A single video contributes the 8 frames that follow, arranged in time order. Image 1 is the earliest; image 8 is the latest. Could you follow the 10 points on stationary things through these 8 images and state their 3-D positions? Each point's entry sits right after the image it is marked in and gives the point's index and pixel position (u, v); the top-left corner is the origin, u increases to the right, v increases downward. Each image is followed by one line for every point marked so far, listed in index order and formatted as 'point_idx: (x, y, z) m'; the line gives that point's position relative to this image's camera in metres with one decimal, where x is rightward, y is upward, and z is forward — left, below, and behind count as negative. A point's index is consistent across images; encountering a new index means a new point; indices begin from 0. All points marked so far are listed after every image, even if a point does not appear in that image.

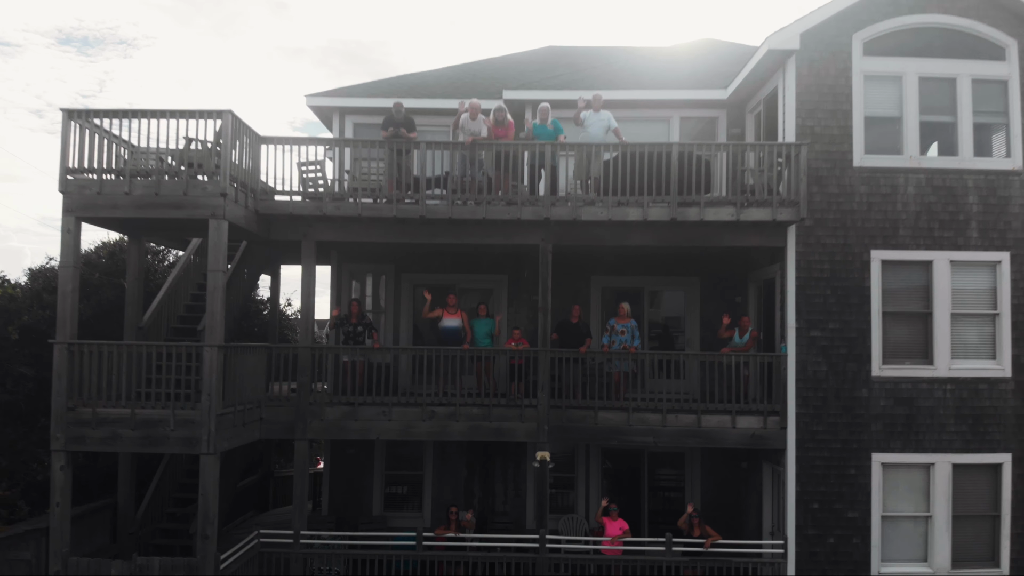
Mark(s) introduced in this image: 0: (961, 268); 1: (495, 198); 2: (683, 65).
0: (+5.1, +0.2, +9.7) m
1: (-0.2, +1.0, +9.5) m
2: (+2.7, +3.3, +13.5) m
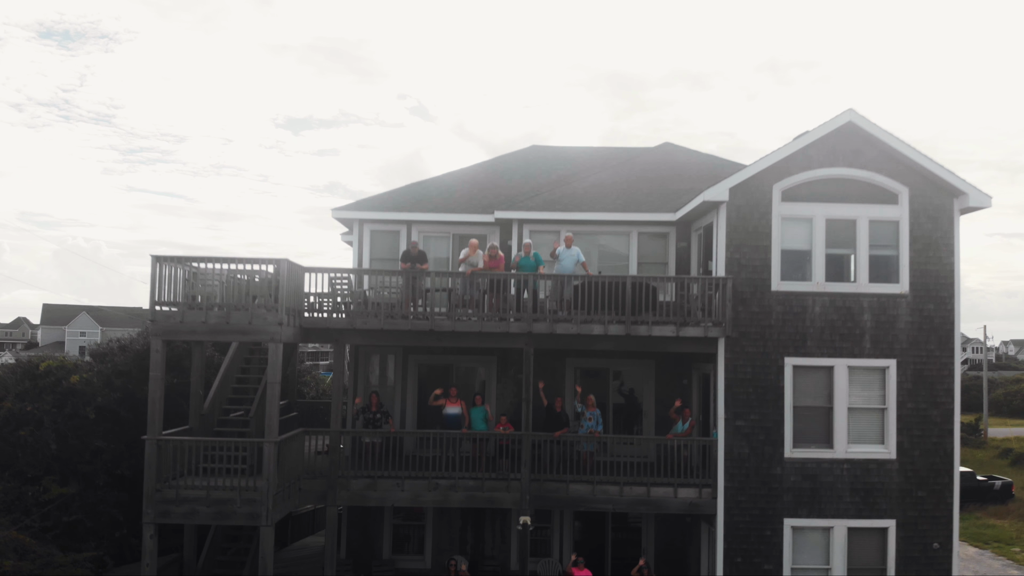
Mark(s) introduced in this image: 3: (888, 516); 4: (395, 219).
0: (+4.9, -1.2, +12.2) m
1: (-0.3, -0.4, +11.9) m
2: (+2.5, +1.9, +16.0) m
3: (+5.3, -3.2, +12.1) m
4: (-2.0, +1.1, +14.6) m
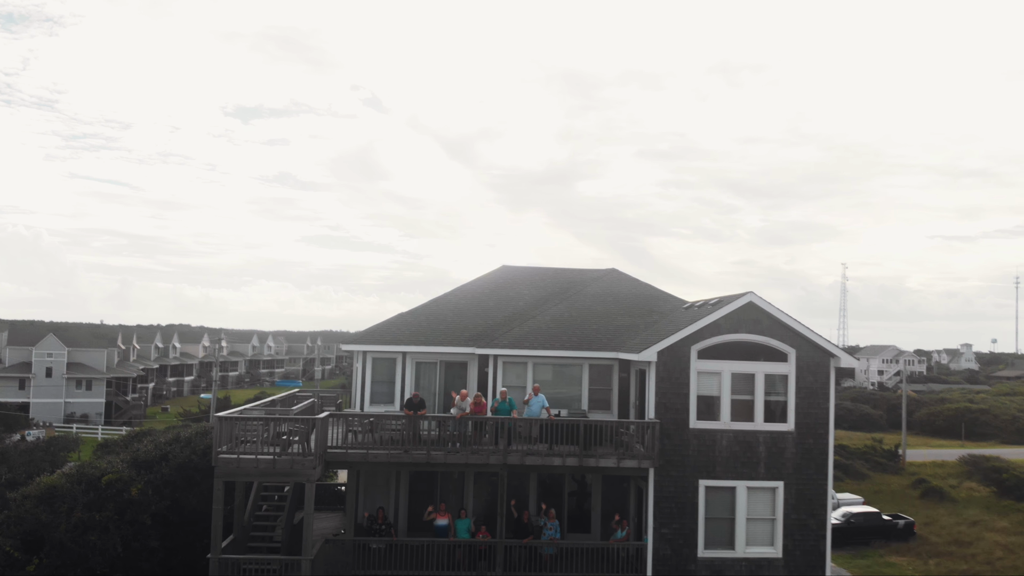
0: (+4.5, -3.7, +15.9) m
1: (-0.7, -2.9, +15.3) m
2: (+1.9, -0.6, +19.5) m
3: (+4.8, -5.7, +15.8) m
4: (-2.5, -1.3, +17.9) m
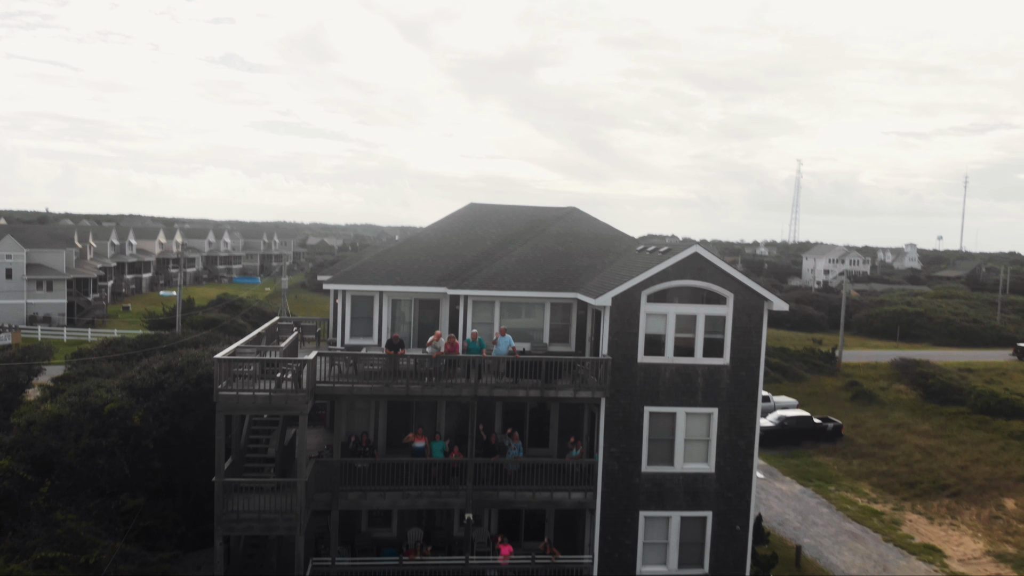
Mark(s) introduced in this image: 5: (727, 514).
0: (+3.8, -2.7, +18.1) m
1: (-1.3, -1.9, +17.1) m
2: (+1.1, +0.9, +21.2) m
3: (+4.1, -4.7, +18.3) m
4: (-3.2, 0.0, +19.4) m
5: (+4.6, -4.8, +18.4) m
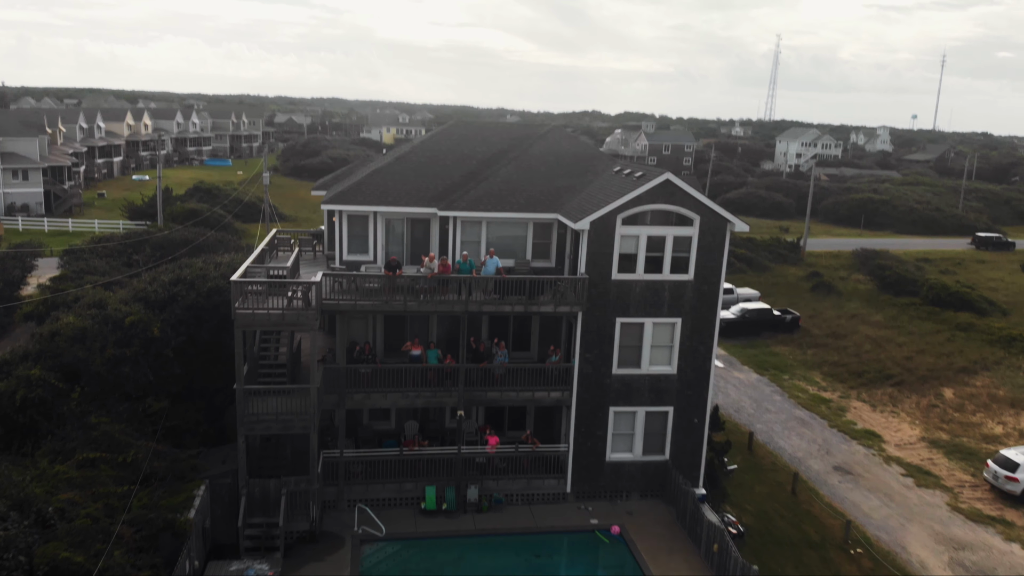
0: (+3.5, -0.9, +20.2) m
1: (-1.7, -0.2, +19.0) m
2: (+0.7, +3.1, +22.7) m
3: (+3.8, -2.8, +20.7) m
4: (-3.6, +1.9, +20.9) m
5: (+4.2, -3.0, +20.8) m
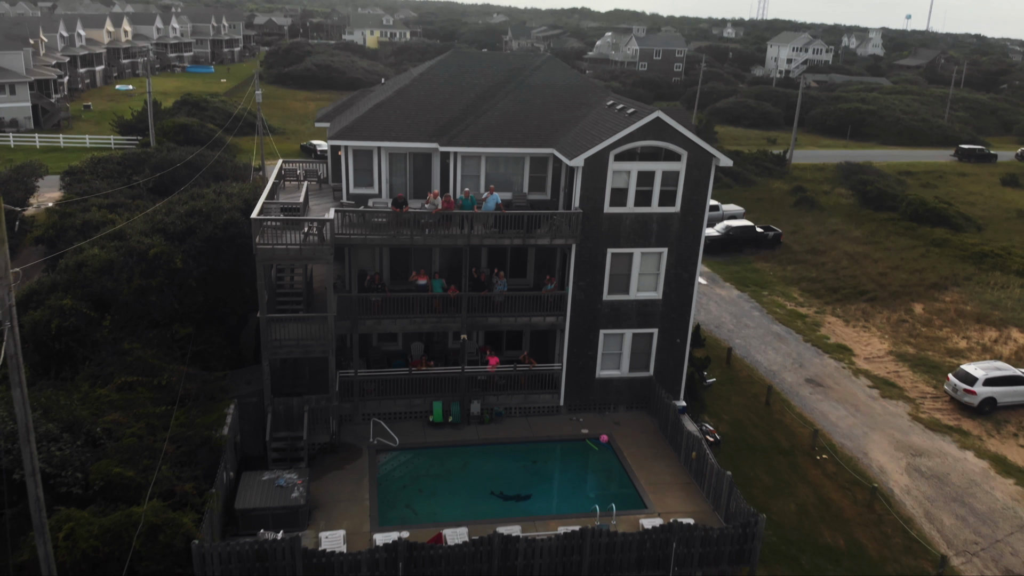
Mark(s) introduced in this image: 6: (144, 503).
0: (+3.4, +0.9, +21.8) m
1: (-1.7, +1.3, +20.4) m
2: (+0.6, +5.1, +23.7) m
3: (+3.7, -1.0, +22.5) m
4: (-3.6, +3.7, +22.1) m
5: (+4.2, -1.1, +22.6) m
6: (-6.6, -3.8, +15.3) m
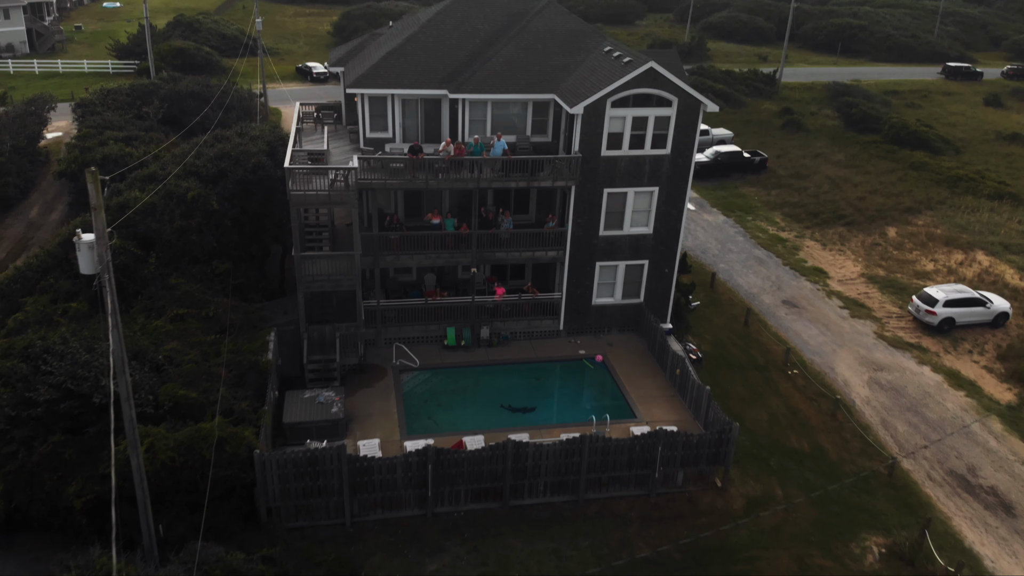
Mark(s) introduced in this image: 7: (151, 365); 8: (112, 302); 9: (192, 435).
0: (+3.6, +2.7, +24.0) m
1: (-1.5, +3.0, +22.5) m
2: (+0.6, +7.0, +25.5) m
3: (+3.9, +0.9, +24.9) m
4: (-3.5, +5.5, +23.9) m
5: (+4.3, +0.8, +25.0) m
6: (-6.3, -2.8, +17.9) m
7: (-7.9, -1.7, +18.9) m
8: (-6.3, -0.2, +13.5) m
9: (-6.4, -2.9, +17.1) m
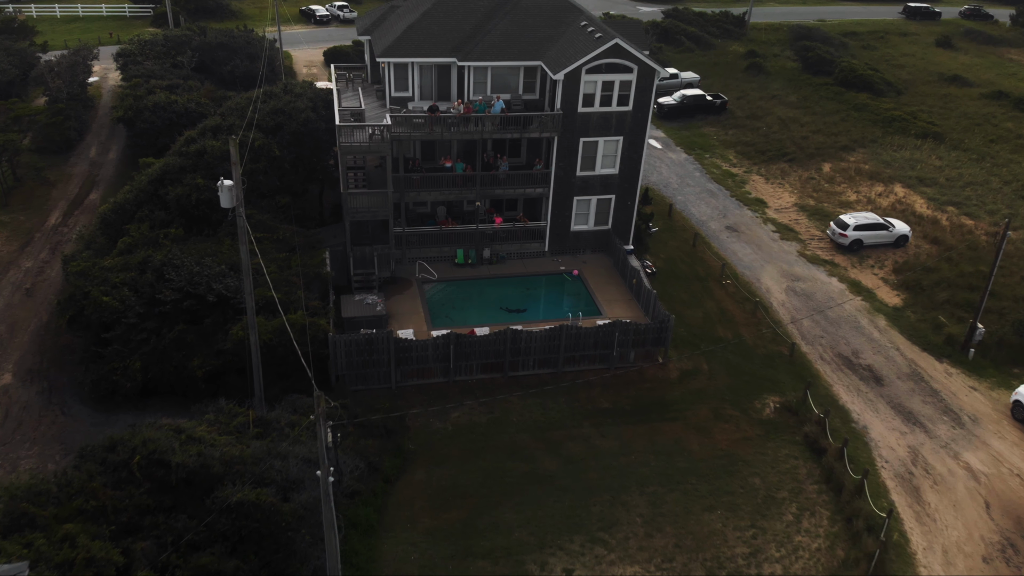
0: (+3.4, +5.2, +30.7) m
1: (-1.7, +5.4, +29.1) m
2: (+0.4, +9.7, +31.8) m
3: (+3.7, +3.5, +31.7) m
4: (-3.7, +8.0, +30.2) m
5: (+4.1, +3.4, +31.9) m
6: (-6.4, -0.7, +24.9) m
7: (-8.0, +0.4, +25.8) m
8: (-6.3, +1.4, +20.3) m
9: (-6.4, -0.9, +24.1) m
